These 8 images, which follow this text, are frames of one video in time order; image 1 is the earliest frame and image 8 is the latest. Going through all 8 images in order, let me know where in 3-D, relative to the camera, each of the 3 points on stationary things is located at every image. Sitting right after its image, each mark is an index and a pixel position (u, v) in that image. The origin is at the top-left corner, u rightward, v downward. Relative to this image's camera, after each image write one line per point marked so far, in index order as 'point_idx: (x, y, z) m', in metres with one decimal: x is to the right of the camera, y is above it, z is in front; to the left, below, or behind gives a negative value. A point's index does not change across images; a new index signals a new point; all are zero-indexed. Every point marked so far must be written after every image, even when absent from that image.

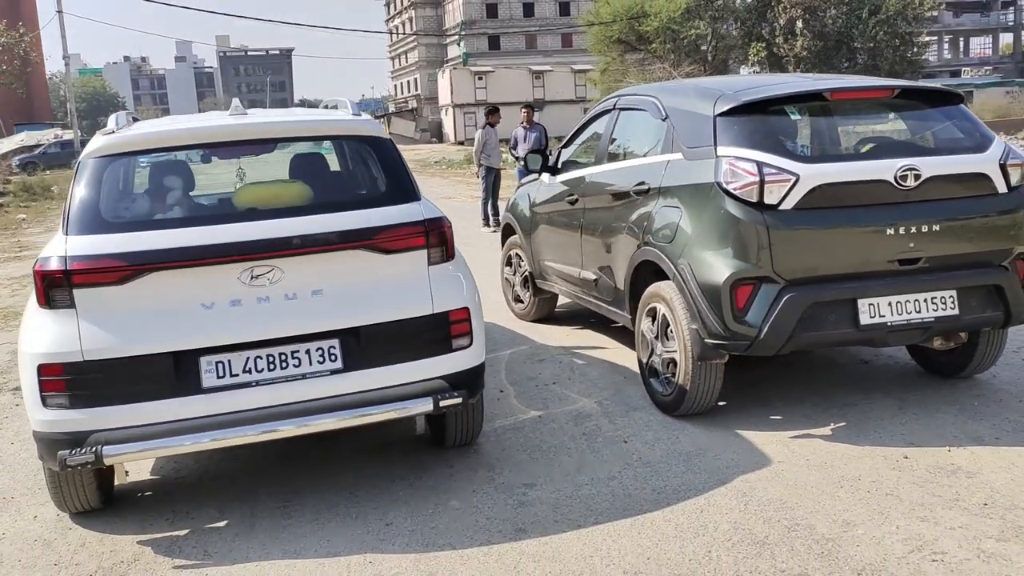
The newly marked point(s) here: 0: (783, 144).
0: (+1.3, +0.7, +4.3) m
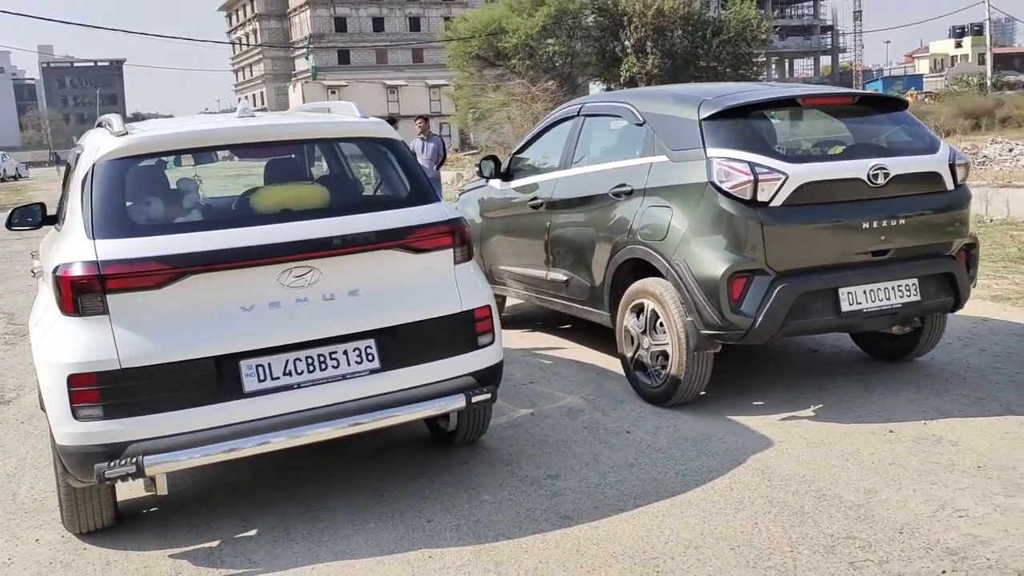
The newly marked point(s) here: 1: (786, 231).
0: (+1.3, +0.7, +4.6) m
1: (+1.3, +0.3, +4.4) m
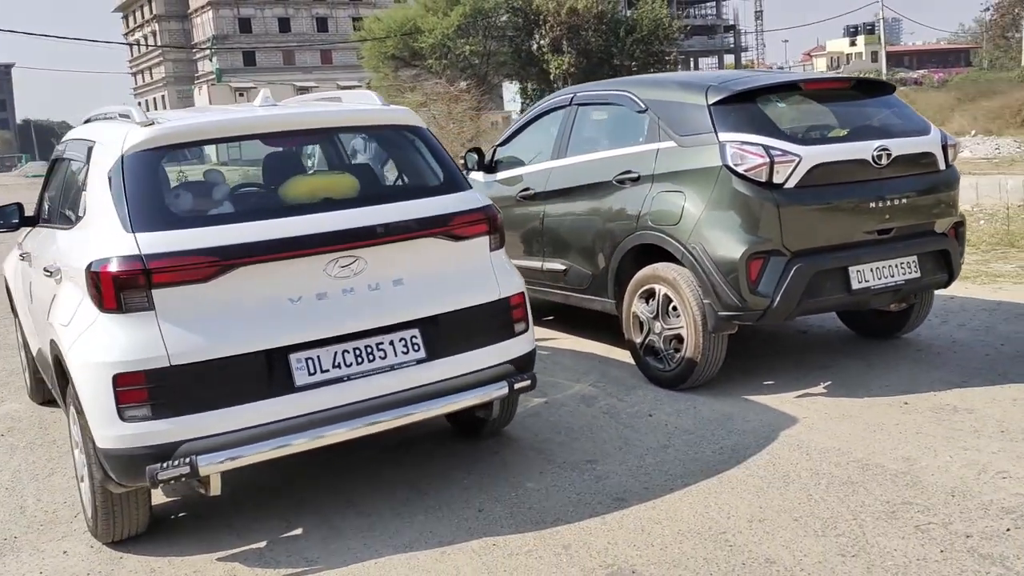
0: (+1.4, +0.8, +4.7) m
1: (+1.4, +0.4, +4.5) m
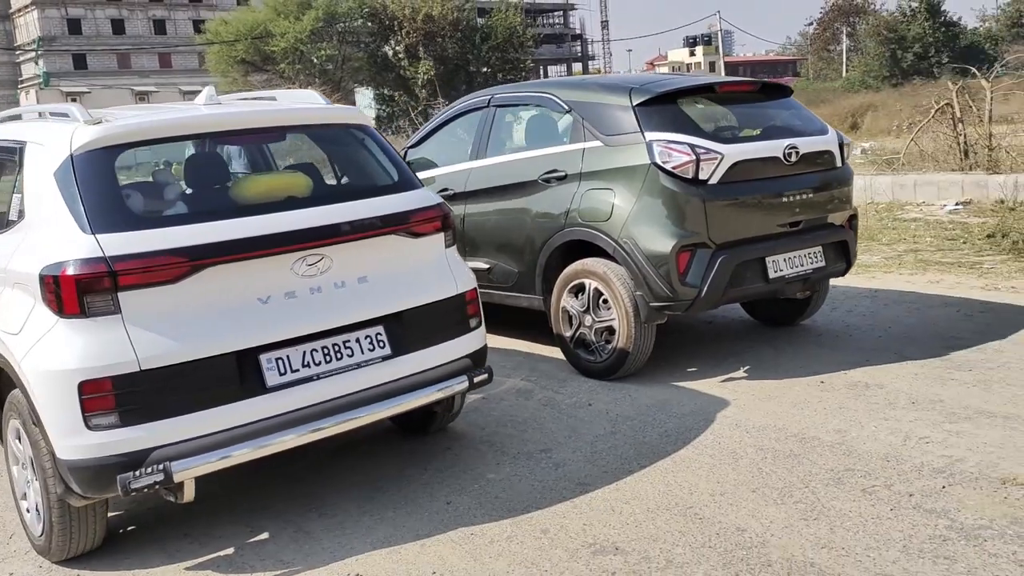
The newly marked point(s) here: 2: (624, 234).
0: (+1.0, +0.9, +5.0) m
1: (+1.1, +0.4, +4.8) m
2: (+0.6, +0.3, +5.0) m
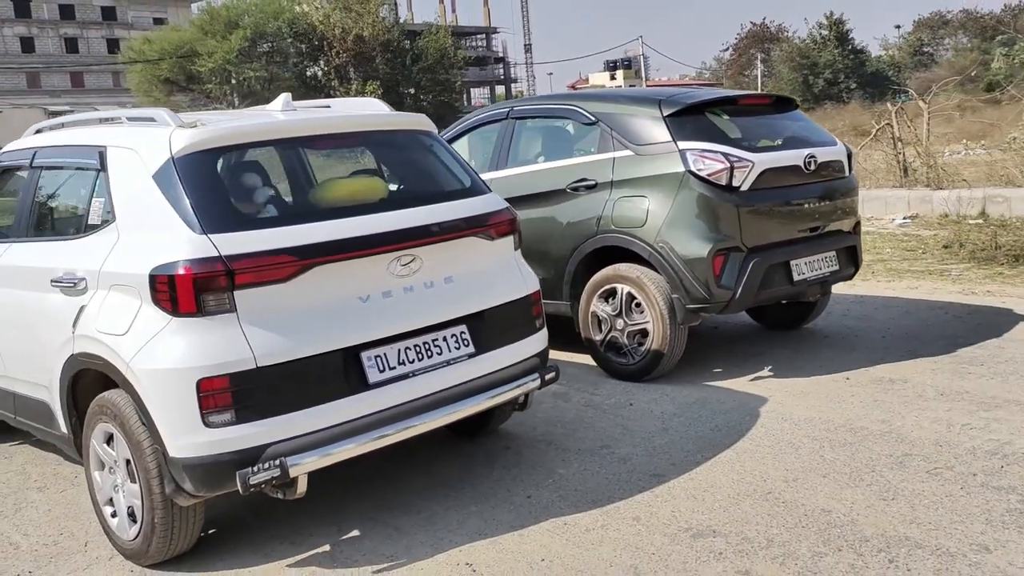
0: (+1.2, +0.8, +5.2) m
1: (+1.3, +0.4, +5.1) m
2: (+0.8, +0.3, +5.2) m
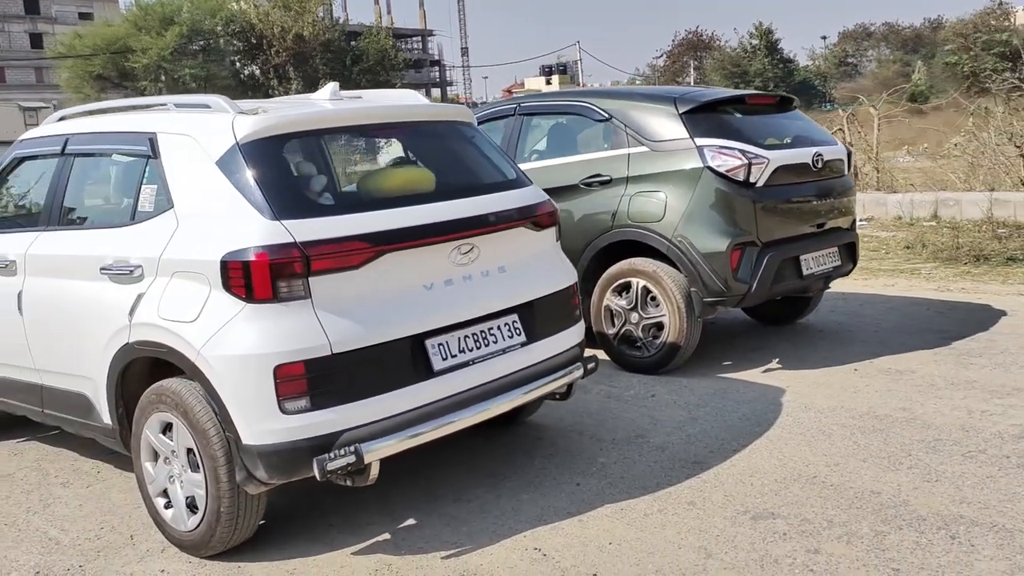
0: (+1.3, +0.9, +5.3) m
1: (+1.5, +0.4, +5.2) m
2: (+0.9, +0.3, +5.3) m
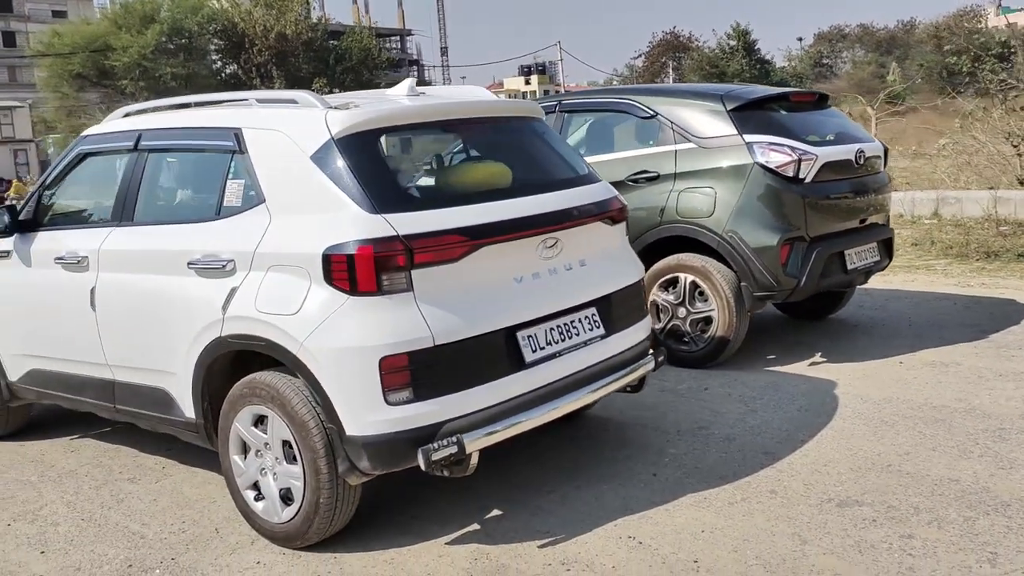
0: (+1.6, +0.9, +5.4) m
1: (+1.8, +0.5, +5.3) m
2: (+1.2, +0.3, +5.3) m
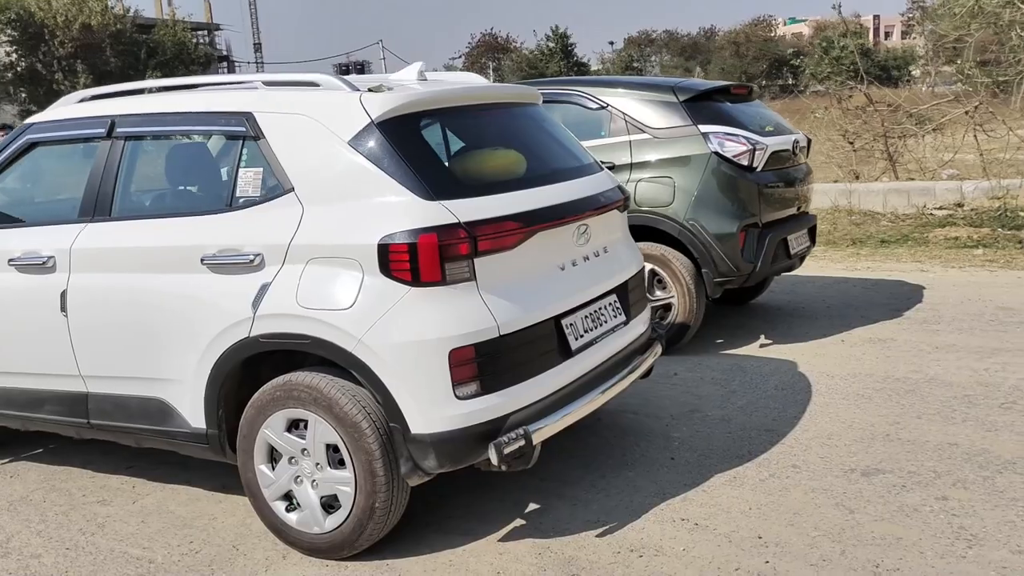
0: (+1.4, +1.0, +5.6) m
1: (+1.5, +0.6, +5.5) m
2: (+1.0, +0.4, +5.5) m
